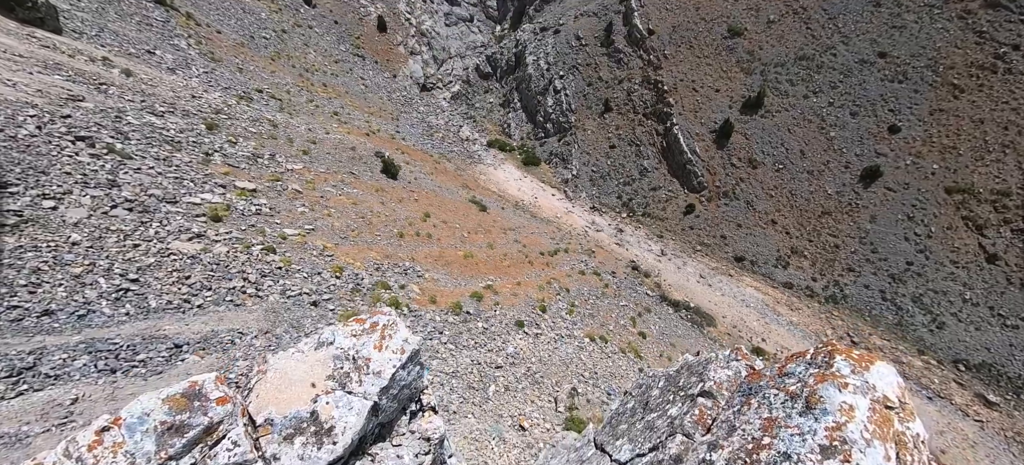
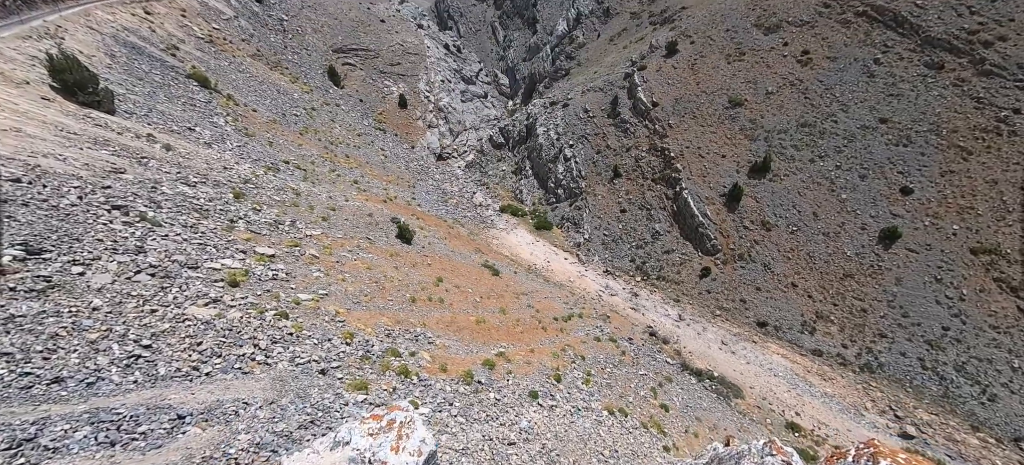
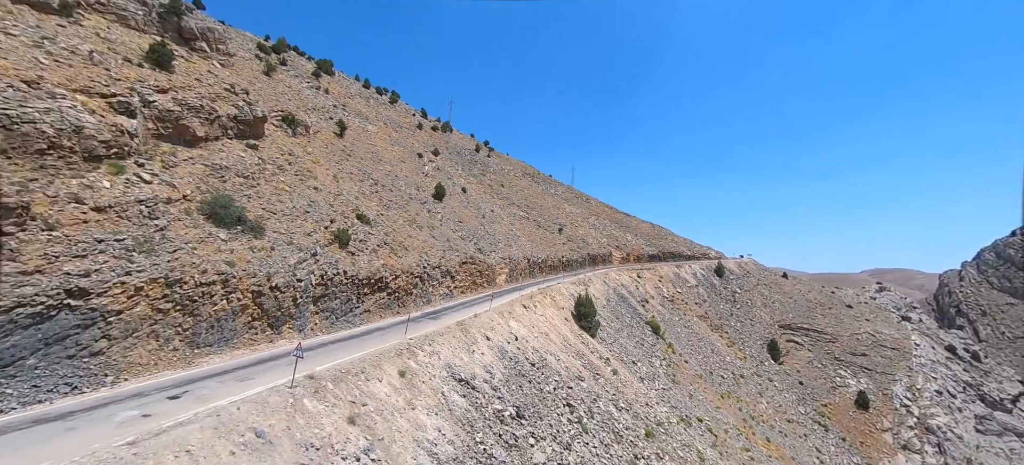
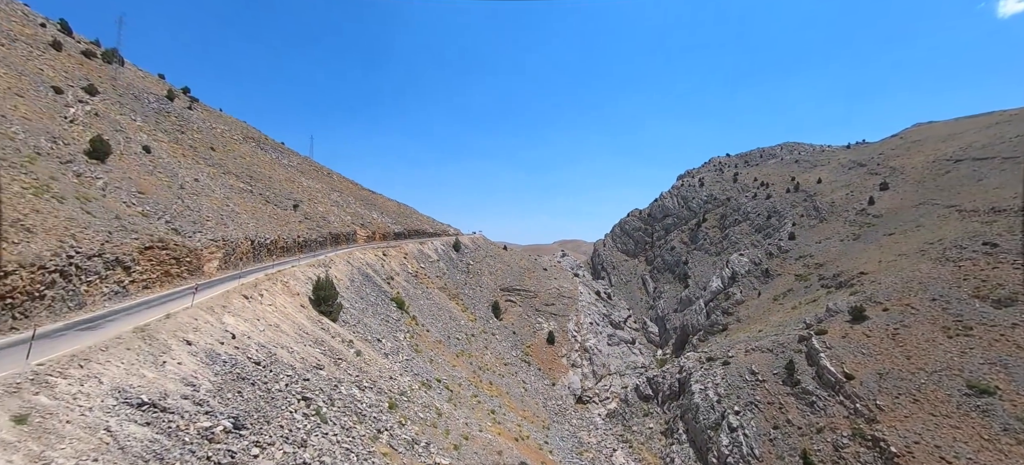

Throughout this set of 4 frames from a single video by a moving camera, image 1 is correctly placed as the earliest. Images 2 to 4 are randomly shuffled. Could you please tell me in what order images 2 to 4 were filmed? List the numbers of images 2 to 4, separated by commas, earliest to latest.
2, 4, 3
